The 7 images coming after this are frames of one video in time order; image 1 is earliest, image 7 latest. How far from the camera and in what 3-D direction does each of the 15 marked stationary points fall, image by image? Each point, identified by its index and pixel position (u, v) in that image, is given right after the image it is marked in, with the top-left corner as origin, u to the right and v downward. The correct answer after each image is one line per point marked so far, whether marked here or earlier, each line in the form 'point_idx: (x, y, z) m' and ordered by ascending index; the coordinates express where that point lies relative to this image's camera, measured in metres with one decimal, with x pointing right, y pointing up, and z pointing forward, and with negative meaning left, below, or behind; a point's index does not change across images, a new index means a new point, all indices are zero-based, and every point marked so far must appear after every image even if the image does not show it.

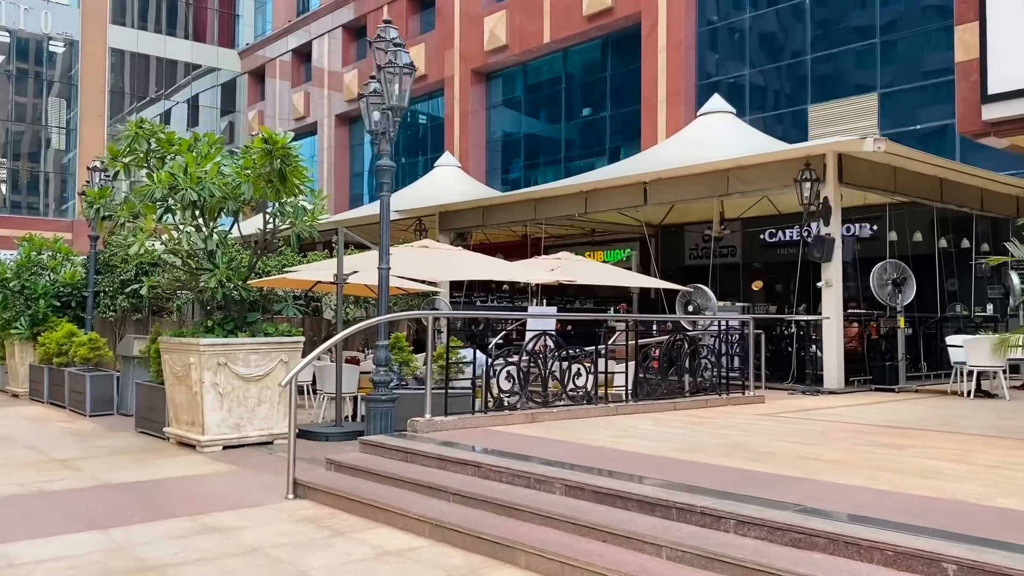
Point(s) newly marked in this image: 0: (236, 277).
0: (-2.8, +0.1, +9.3) m
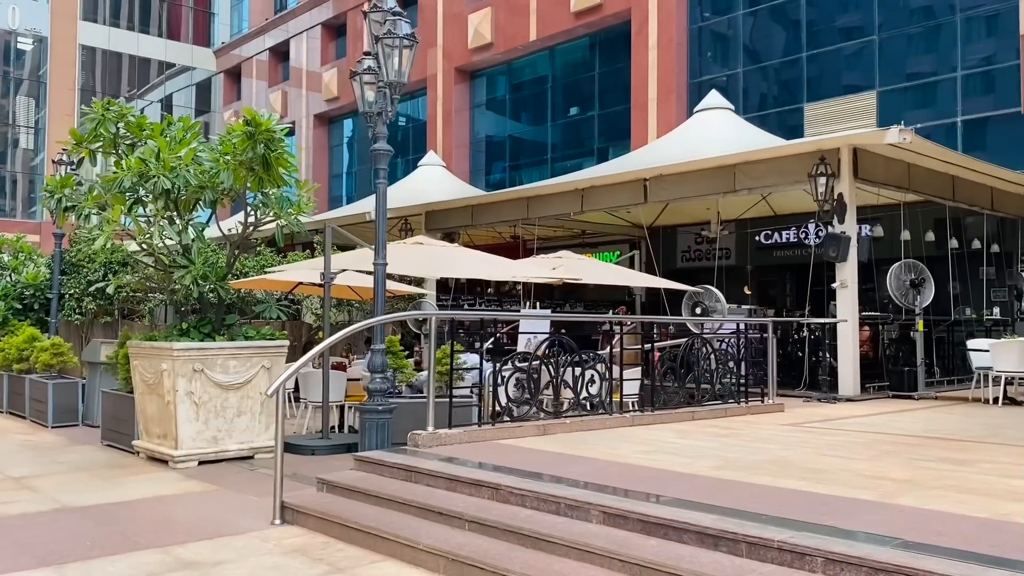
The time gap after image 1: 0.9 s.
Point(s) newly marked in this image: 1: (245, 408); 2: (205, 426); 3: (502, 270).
0: (-2.8, +0.1, +8.5) m
1: (-2.5, -1.1, +8.3) m
2: (-2.8, -1.2, +8.1) m
3: (-0.1, +0.3, +10.2) m
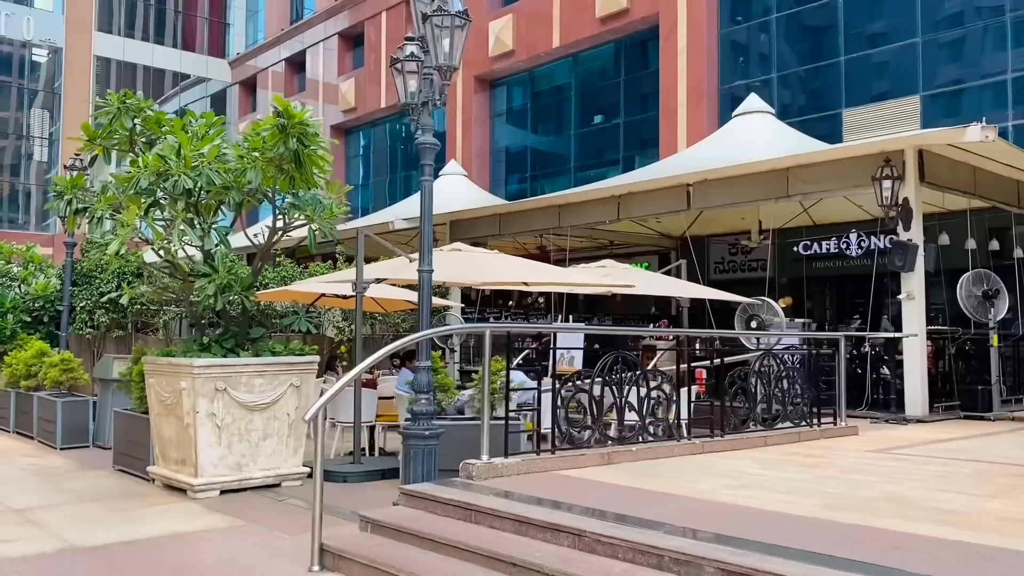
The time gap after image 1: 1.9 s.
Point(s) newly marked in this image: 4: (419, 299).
0: (-2.3, 0.0, +7.7) m
1: (-2.0, -1.2, +7.6) m
2: (-2.3, -1.3, +7.3) m
3: (+0.4, +0.1, +9.4) m
4: (-0.7, -0.1, +6.4) m
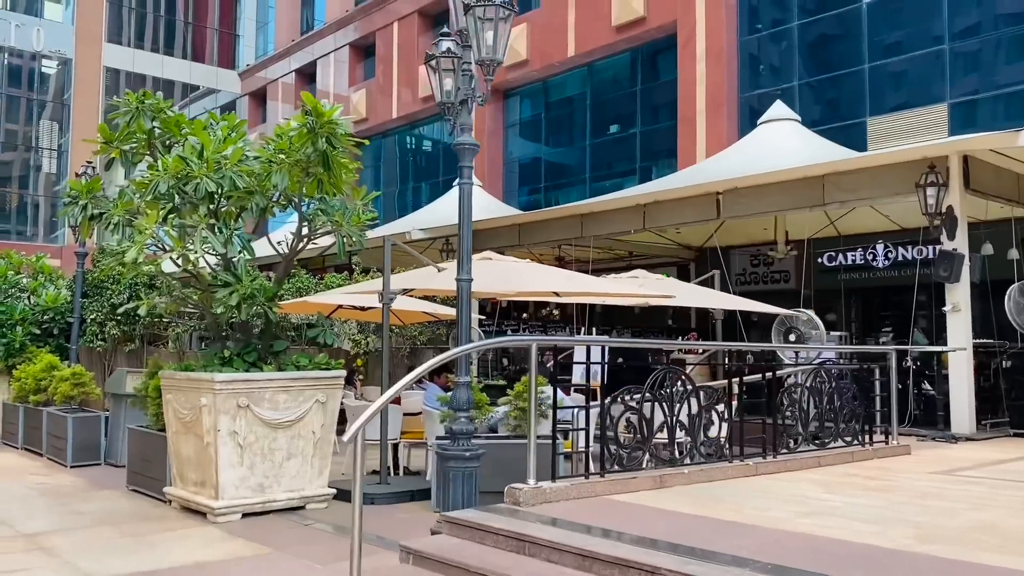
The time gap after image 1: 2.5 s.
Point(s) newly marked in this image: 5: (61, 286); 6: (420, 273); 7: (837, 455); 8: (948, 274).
0: (-2.0, 0.0, +7.3) m
1: (-1.7, -1.3, +7.1) m
2: (-2.0, -1.4, +6.9) m
3: (+0.7, 0.0, +9.0) m
4: (-0.4, -0.1, +6.0) m
5: (-8.1, 0.0, +16.1) m
6: (-0.9, +0.2, +9.1) m
7: (+2.8, -1.4, +7.6) m
8: (+5.1, +0.2, +10.5) m
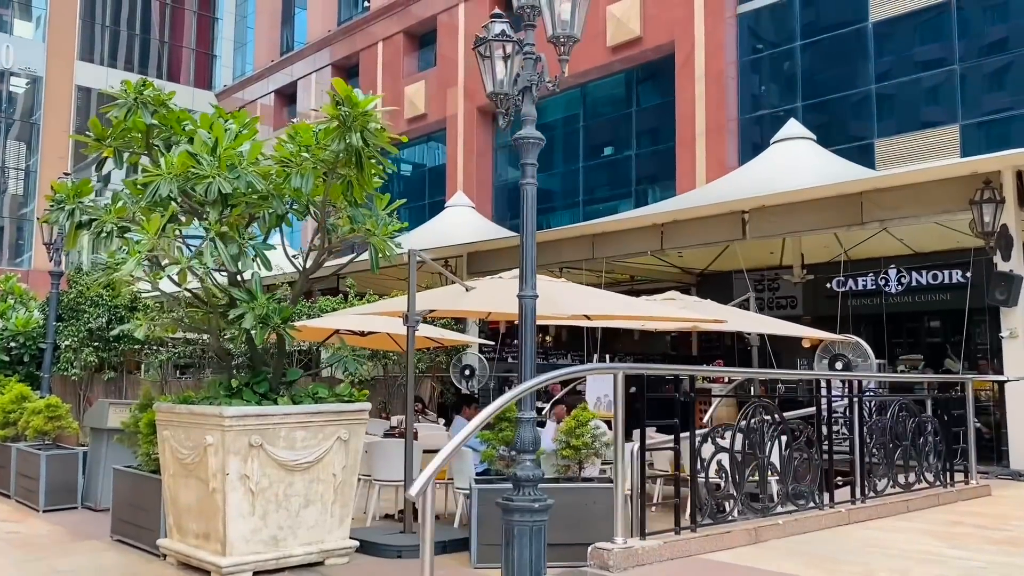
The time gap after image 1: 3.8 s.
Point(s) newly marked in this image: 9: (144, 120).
0: (-1.7, -0.2, +6.3) m
1: (-1.4, -1.4, +6.2) m
2: (-1.6, -1.5, +5.9) m
3: (+1.0, -0.2, +8.1) m
4: (0.0, -0.2, +5.0) m
5: (-8.0, -0.4, +14.9) m
6: (-0.6, 0.0, +8.1) m
7: (+3.1, -1.6, +6.8) m
8: (+5.3, -0.1, +9.7) m
9: (-2.6, +1.2, +6.3) m
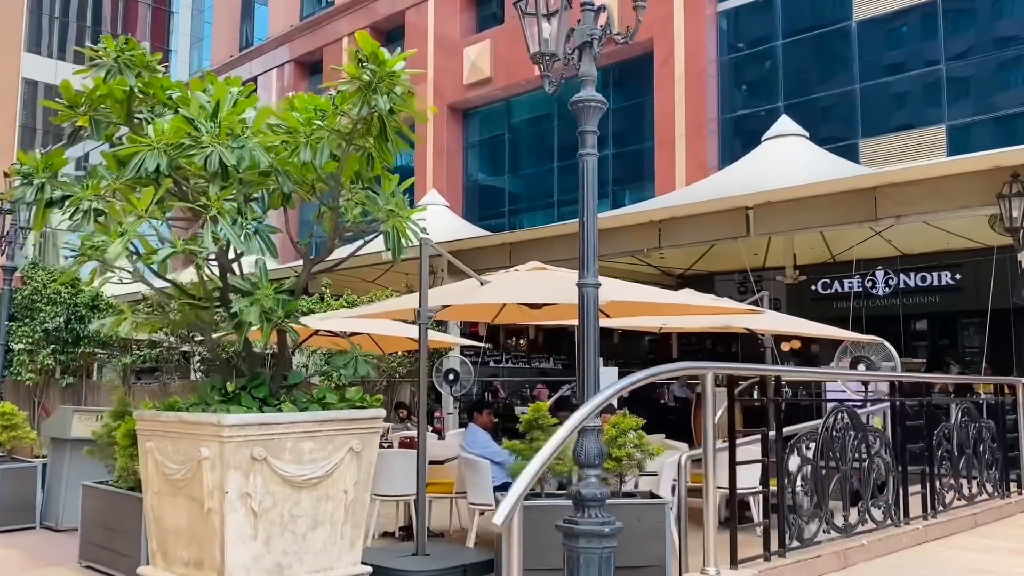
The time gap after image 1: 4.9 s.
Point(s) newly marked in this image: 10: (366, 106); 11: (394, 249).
0: (-1.4, -0.1, +5.5) m
1: (-1.1, -1.4, +5.4) m
2: (-1.4, -1.5, +5.1) m
3: (+1.2, -0.1, +7.5) m
4: (+0.3, -0.2, +4.3) m
5: (-8.2, -0.3, +13.8) m
6: (-0.5, 0.0, +7.4) m
7: (+3.3, -1.5, +6.2) m
8: (+5.4, -0.1, +9.3) m
9: (-2.4, +1.2, +5.5) m
10: (-0.9, +1.0, +5.1) m
11: (-0.8, +0.2, +5.6) m
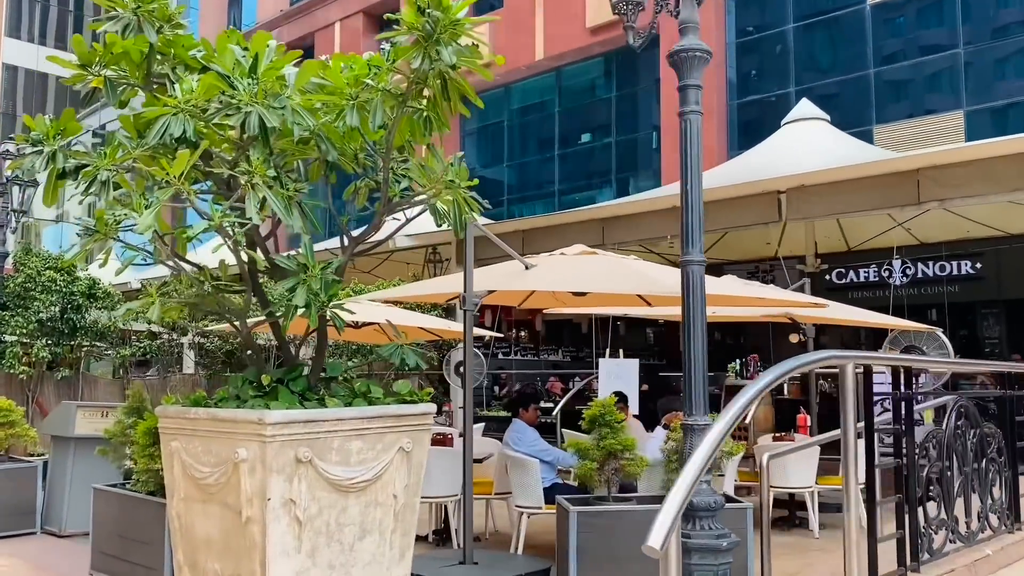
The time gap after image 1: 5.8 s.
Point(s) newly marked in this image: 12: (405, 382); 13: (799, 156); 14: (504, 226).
0: (-1.1, 0.0, +5.0) m
1: (-0.7, -1.3, +4.8) m
2: (-1.0, -1.4, +4.5) m
3: (+1.5, 0.0, +6.9) m
4: (+0.7, -0.1, +3.8) m
5: (-8.0, -0.2, +13.0) m
6: (-0.1, +0.1, +6.8) m
7: (+3.7, -1.4, +5.7) m
8: (+5.7, +0.1, +8.9) m
9: (-2.0, +1.3, +4.9) m
10: (-0.5, +1.1, +4.5) m
11: (-0.4, +0.3, +5.1) m
12: (-0.7, -0.6, +5.4) m
13: (+4.4, +2.0, +13.5) m
14: (-0.1, +1.0, +14.1) m
